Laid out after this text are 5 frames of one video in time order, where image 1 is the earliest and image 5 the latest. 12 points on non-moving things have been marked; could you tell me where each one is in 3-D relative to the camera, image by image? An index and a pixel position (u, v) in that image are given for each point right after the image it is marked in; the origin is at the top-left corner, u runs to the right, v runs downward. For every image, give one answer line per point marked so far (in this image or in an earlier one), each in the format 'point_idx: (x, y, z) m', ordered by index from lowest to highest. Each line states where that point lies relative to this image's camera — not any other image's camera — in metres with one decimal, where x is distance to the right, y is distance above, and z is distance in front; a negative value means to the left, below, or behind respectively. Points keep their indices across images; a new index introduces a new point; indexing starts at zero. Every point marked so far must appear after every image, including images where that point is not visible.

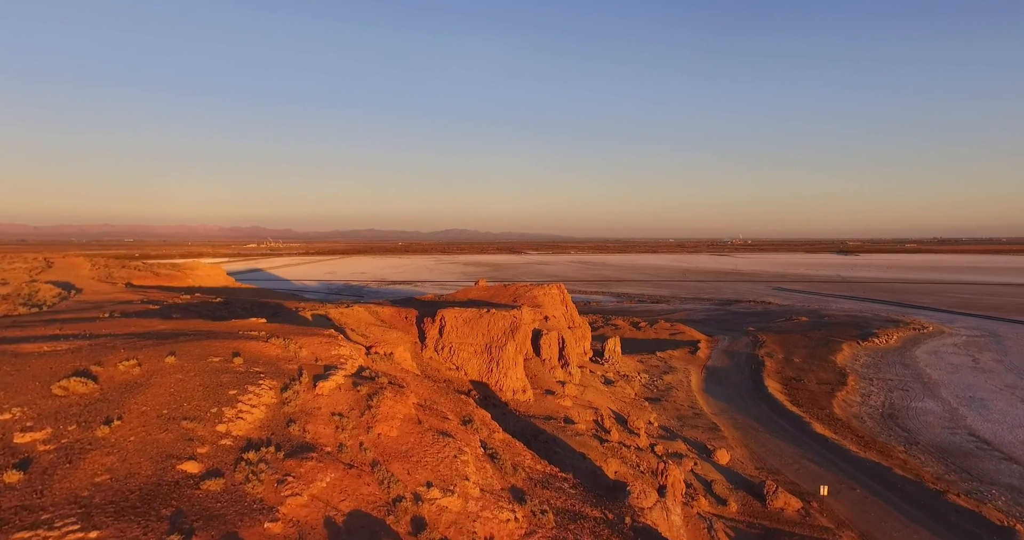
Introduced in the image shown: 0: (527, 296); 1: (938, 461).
0: (+0.4, -0.6, +14.4) m
1: (+8.4, -3.7, +11.5) m
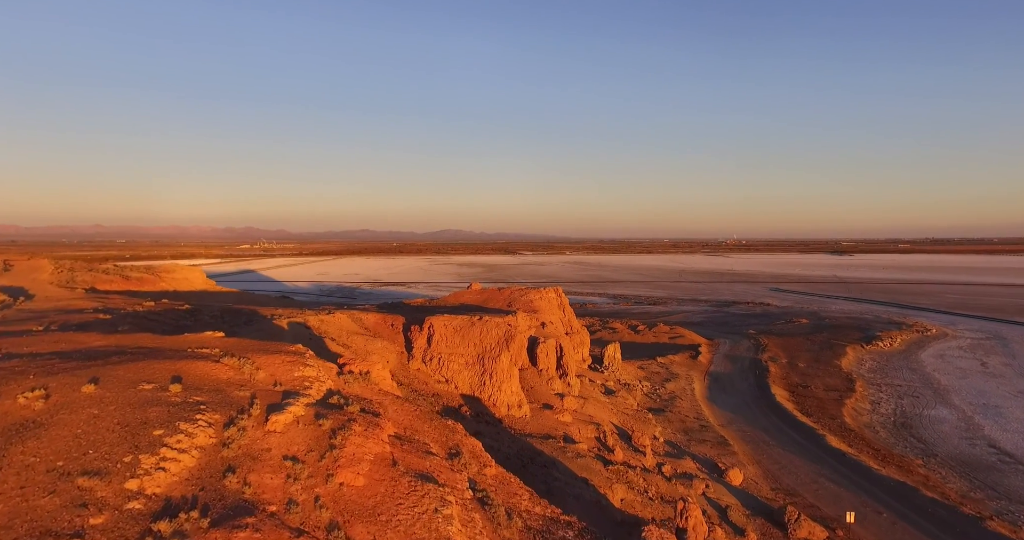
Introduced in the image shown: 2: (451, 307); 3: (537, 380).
0: (+0.2, -0.7, +13.6) m
1: (+8.3, -3.8, +10.8) m
2: (-1.4, -0.8, +13.4) m
3: (+0.4, -1.9, +10.1) m
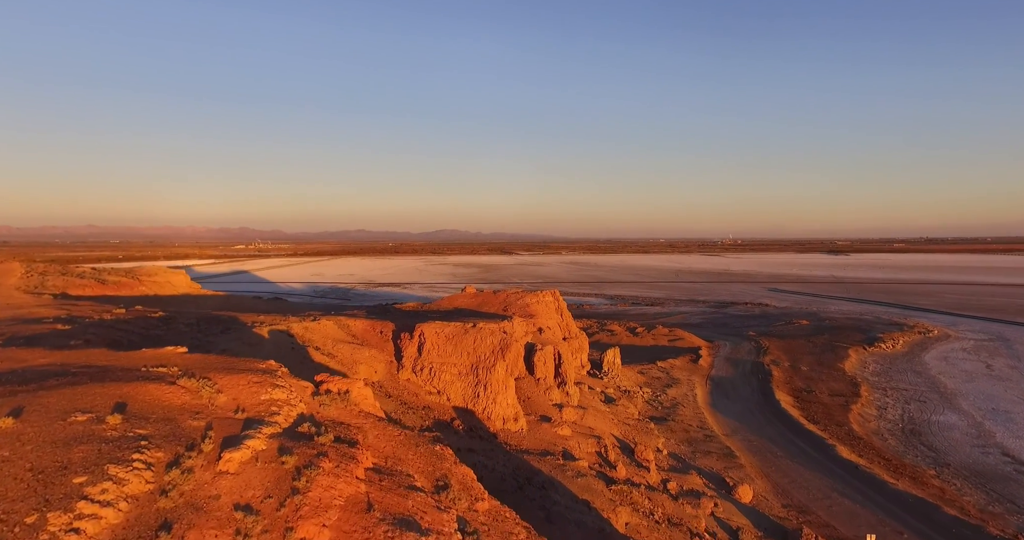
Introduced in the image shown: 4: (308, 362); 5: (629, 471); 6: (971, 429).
0: (+0.1, -0.7, +13.1) m
1: (+8.2, -3.8, +10.4) m
2: (-1.4, -0.9, +12.8) m
3: (+0.4, -1.9, +9.6) m
4: (-2.7, -1.2, +7.9) m
5: (+1.6, -2.7, +8.0) m
6: (+11.2, -3.9, +14.3) m
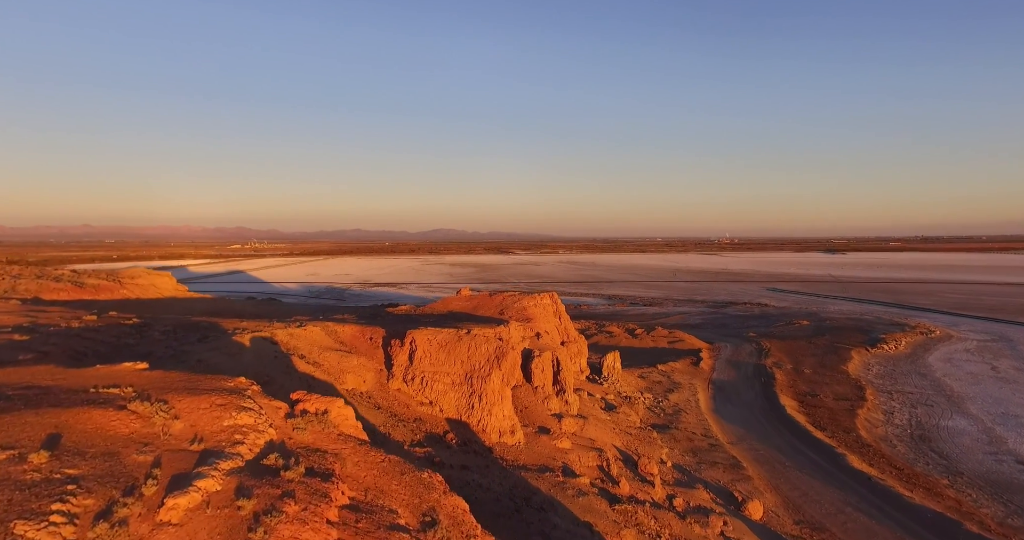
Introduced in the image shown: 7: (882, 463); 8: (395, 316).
0: (+0.1, -0.8, +12.6) m
1: (+8.1, -3.9, +9.9) m
2: (-1.5, -0.9, +12.4) m
3: (+0.3, -2.0, +9.1) m
4: (-2.8, -1.3, +7.4) m
5: (+1.5, -2.8, +7.5) m
6: (+11.1, -3.9, +13.9) m
7: (+7.1, -3.7, +11.2) m
8: (-2.3, -0.9, +11.5) m
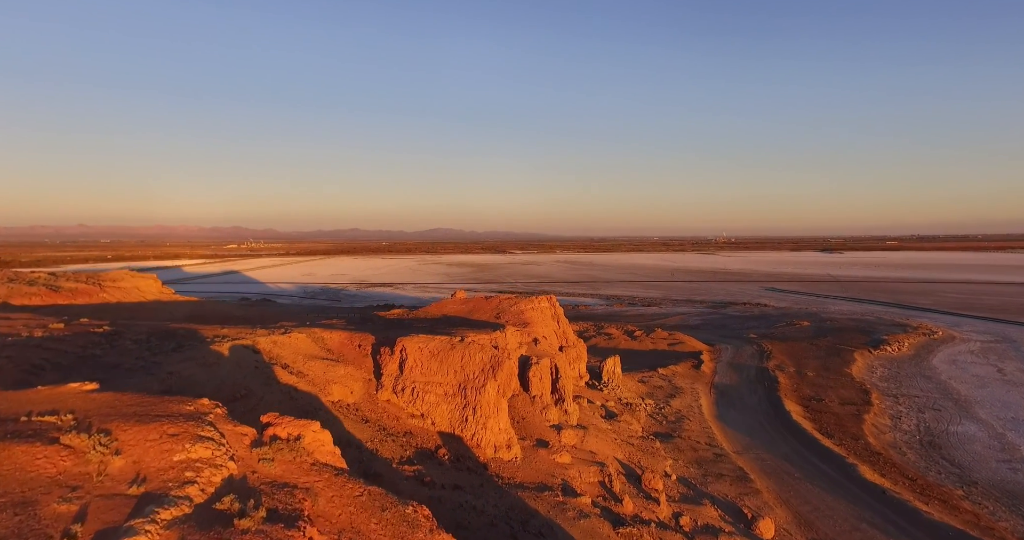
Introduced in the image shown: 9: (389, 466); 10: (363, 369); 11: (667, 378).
0: (0.0, -0.8, +12.2) m
1: (+8.1, -3.9, +9.5) m
2: (-1.6, -1.0, +11.9) m
3: (+0.2, -2.0, +8.6) m
4: (-2.8, -1.3, +7.0) m
5: (+1.5, -2.8, +7.1) m
6: (+11.0, -3.9, +13.5) m
7: (+7.0, -3.7, +10.8) m
8: (-2.4, -0.9, +11.0) m
9: (-1.3, -2.1, +6.4) m
10: (-2.1, -1.4, +8.3) m
11: (+4.3, -3.0, +16.2) m
